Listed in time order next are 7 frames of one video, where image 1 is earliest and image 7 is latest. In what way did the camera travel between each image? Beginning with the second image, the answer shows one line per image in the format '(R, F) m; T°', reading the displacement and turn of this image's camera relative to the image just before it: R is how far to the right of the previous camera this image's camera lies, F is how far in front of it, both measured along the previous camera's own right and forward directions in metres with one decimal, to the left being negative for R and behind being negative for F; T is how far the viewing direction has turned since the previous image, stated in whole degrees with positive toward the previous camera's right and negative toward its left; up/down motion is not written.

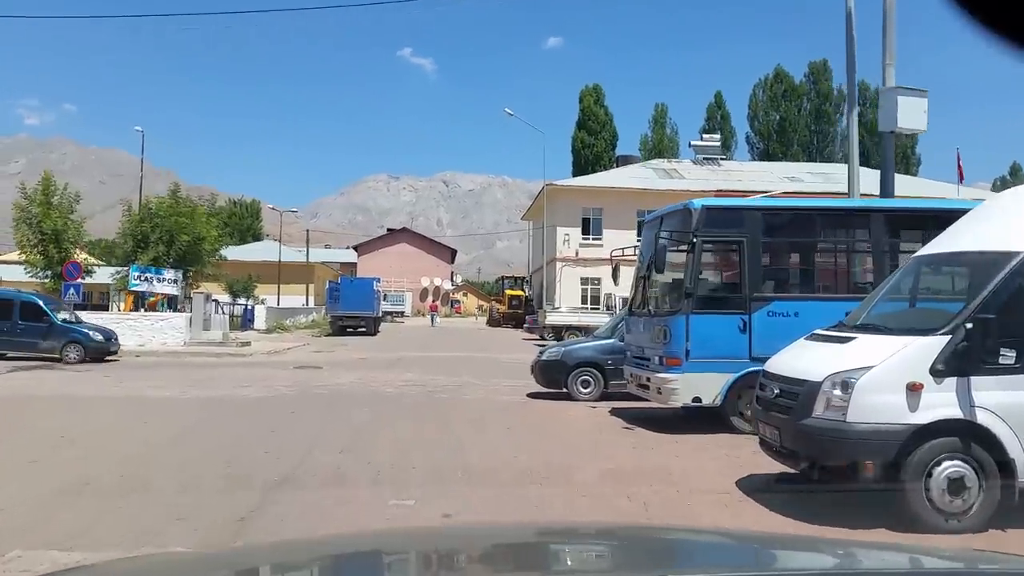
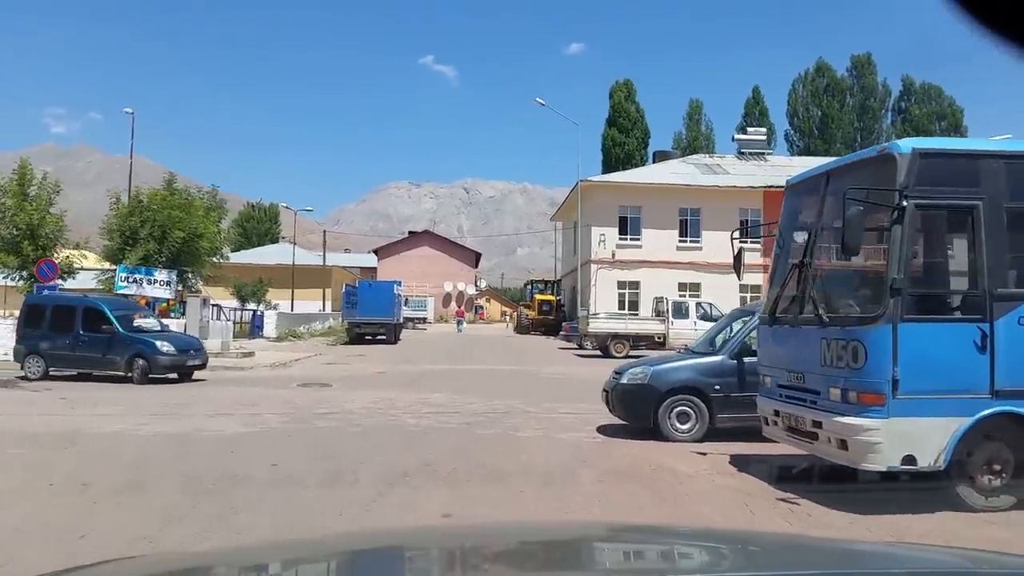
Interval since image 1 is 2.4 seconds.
(-0.2, +1.1) m; -1°
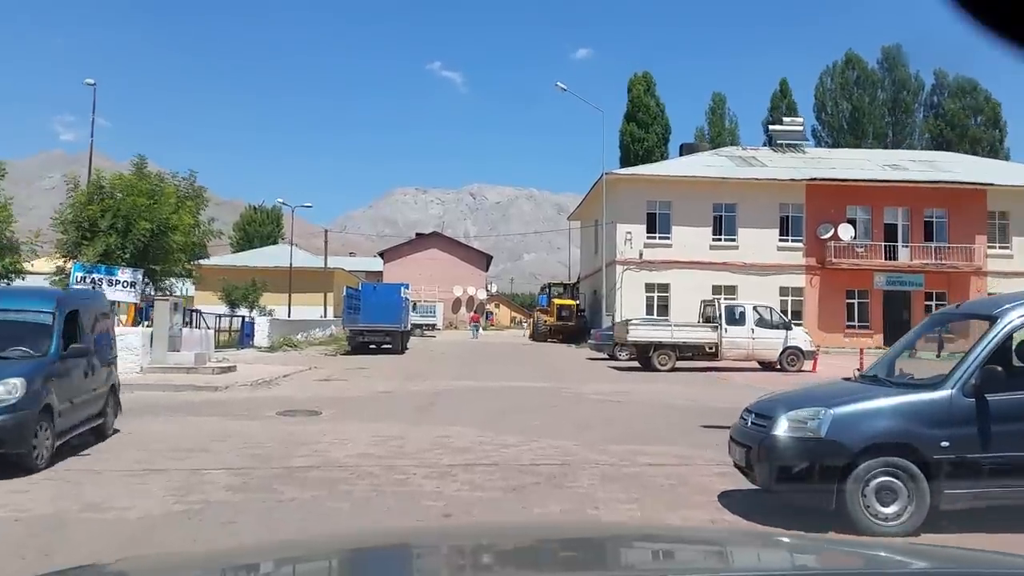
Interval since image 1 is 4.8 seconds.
(-0.2, +1.2) m; 0°
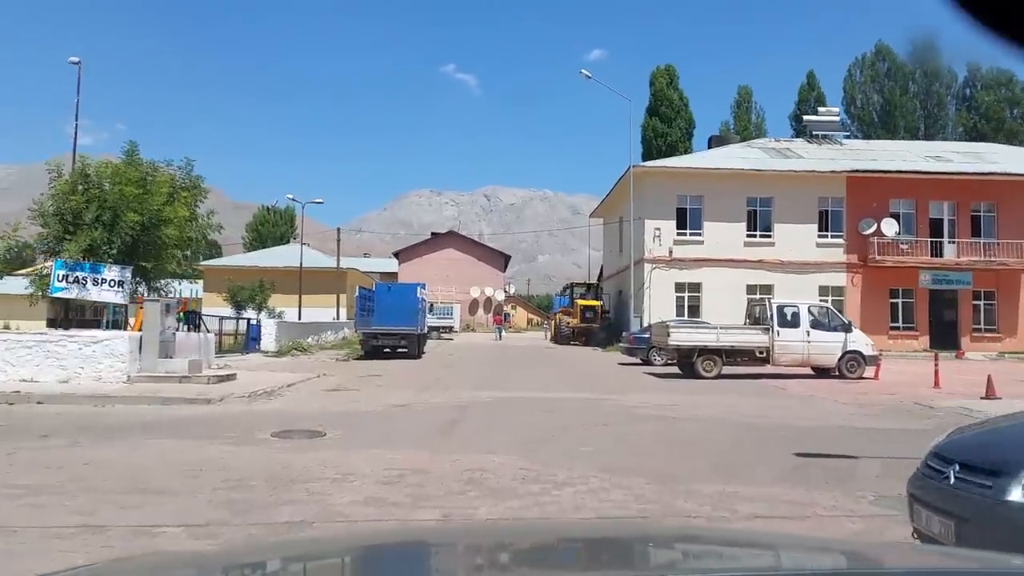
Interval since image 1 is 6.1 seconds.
(-0.1, +0.7) m; -1°
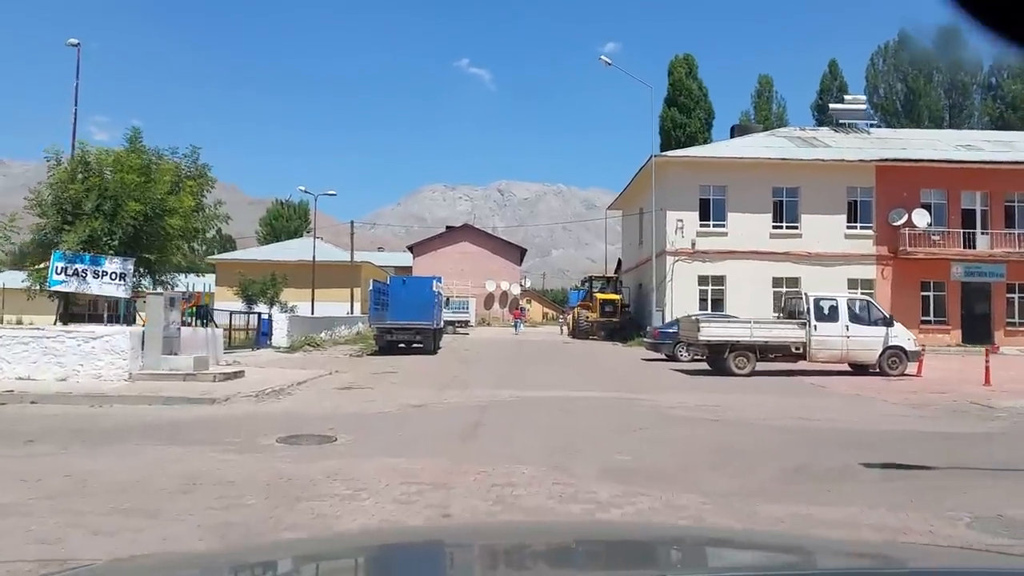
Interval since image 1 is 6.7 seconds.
(-0.1, +0.3) m; -1°
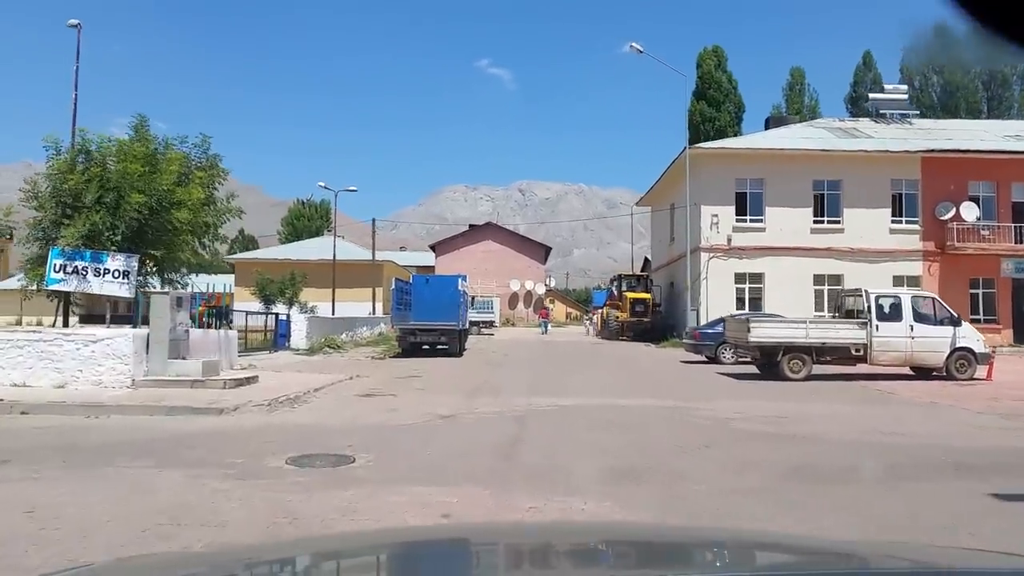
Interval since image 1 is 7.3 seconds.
(-0.1, +0.5) m; -1°
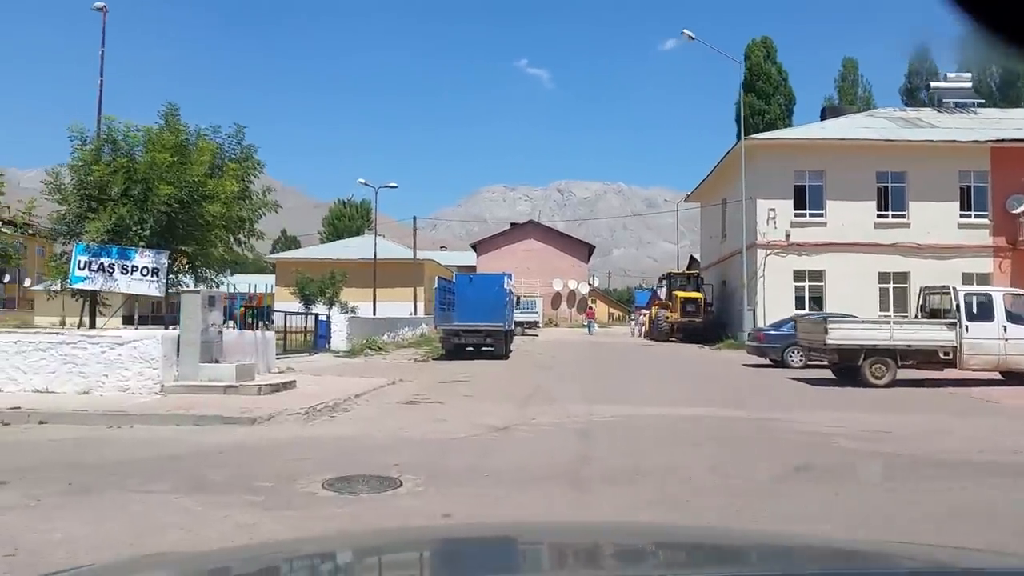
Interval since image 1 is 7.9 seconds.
(-0.1, +0.4) m; -2°
